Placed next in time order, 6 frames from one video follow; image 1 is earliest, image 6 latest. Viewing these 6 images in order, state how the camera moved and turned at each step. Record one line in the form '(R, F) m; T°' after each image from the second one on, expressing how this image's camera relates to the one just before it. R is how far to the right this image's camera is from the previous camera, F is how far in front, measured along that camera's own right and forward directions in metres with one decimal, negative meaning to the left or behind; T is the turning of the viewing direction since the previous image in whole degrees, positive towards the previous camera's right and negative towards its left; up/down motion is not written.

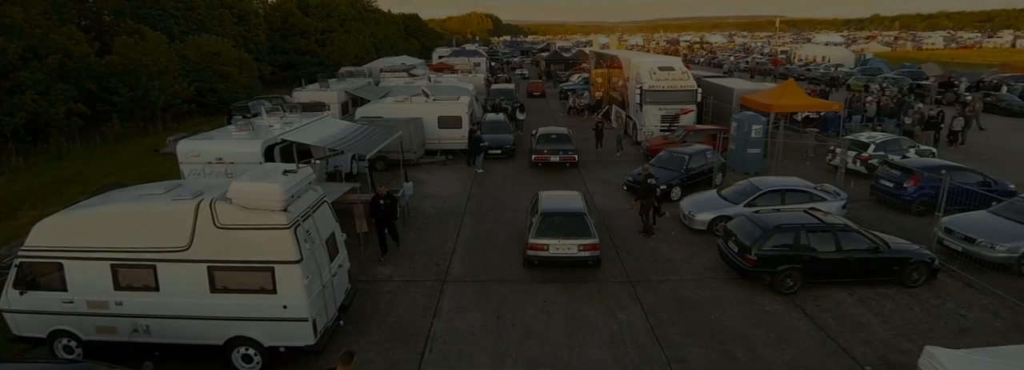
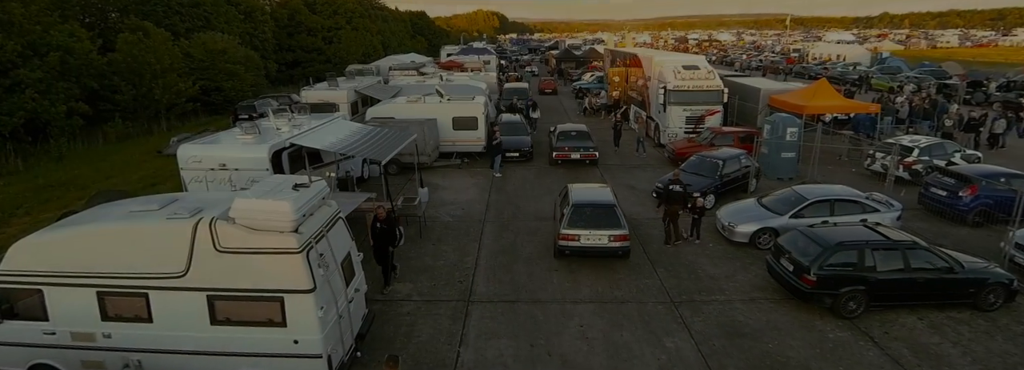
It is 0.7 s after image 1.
(-0.4, +0.8) m; -1°
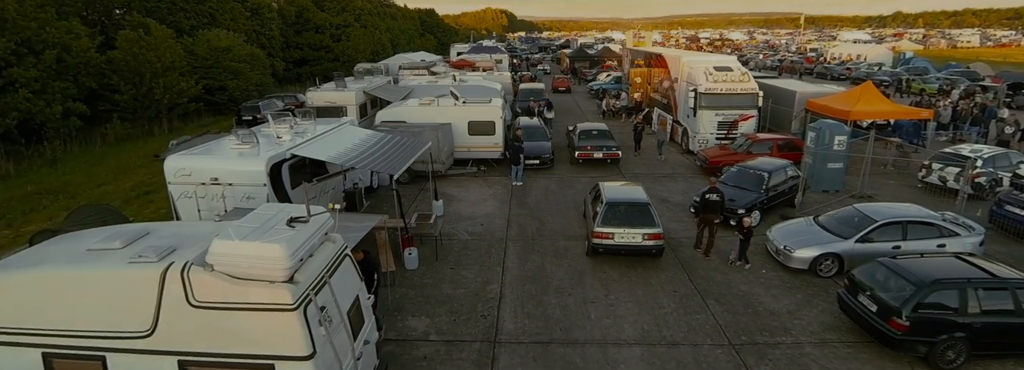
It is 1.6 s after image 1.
(-0.4, +1.1) m; -1°
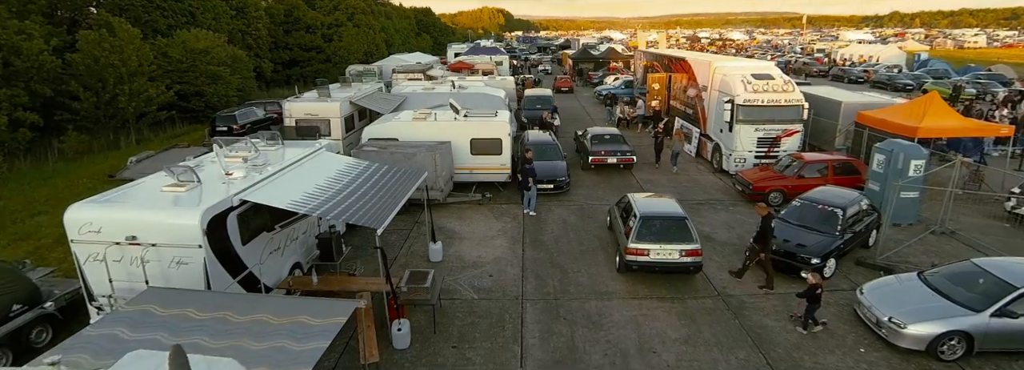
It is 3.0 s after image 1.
(-0.4, +2.2) m; 0°
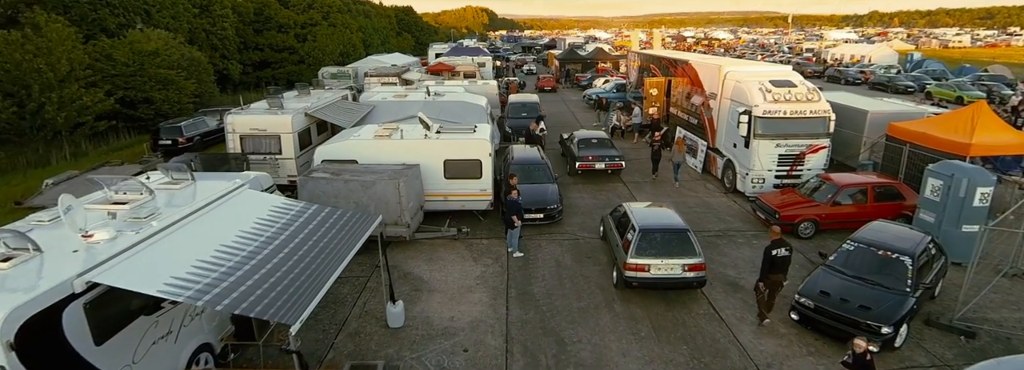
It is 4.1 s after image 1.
(+0.1, +2.1) m; +2°
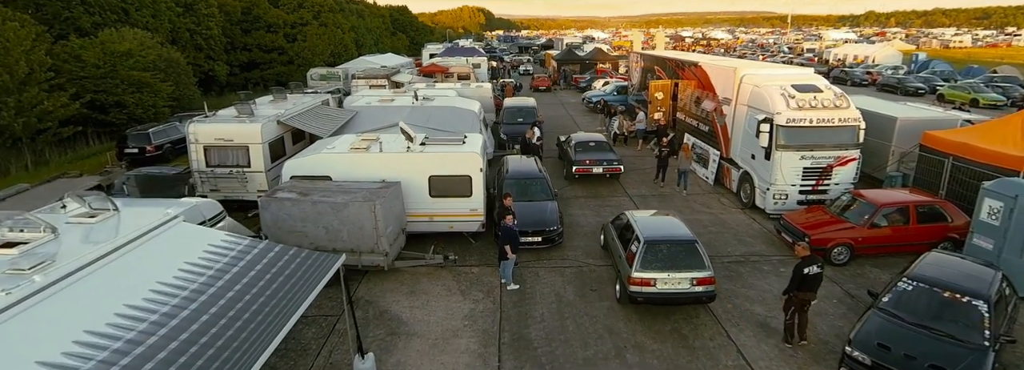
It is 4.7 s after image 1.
(+0.1, +1.3) m; 0°
